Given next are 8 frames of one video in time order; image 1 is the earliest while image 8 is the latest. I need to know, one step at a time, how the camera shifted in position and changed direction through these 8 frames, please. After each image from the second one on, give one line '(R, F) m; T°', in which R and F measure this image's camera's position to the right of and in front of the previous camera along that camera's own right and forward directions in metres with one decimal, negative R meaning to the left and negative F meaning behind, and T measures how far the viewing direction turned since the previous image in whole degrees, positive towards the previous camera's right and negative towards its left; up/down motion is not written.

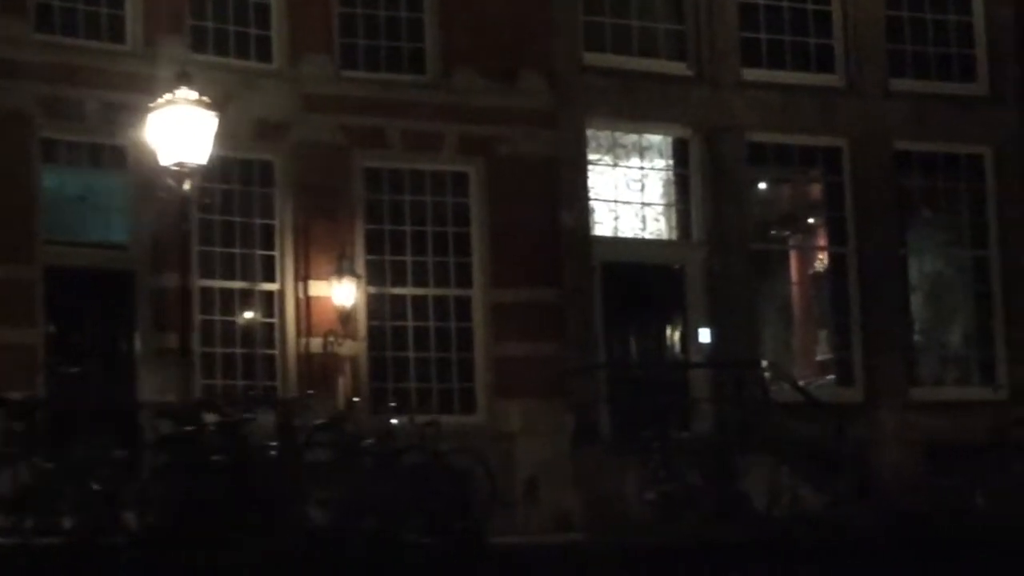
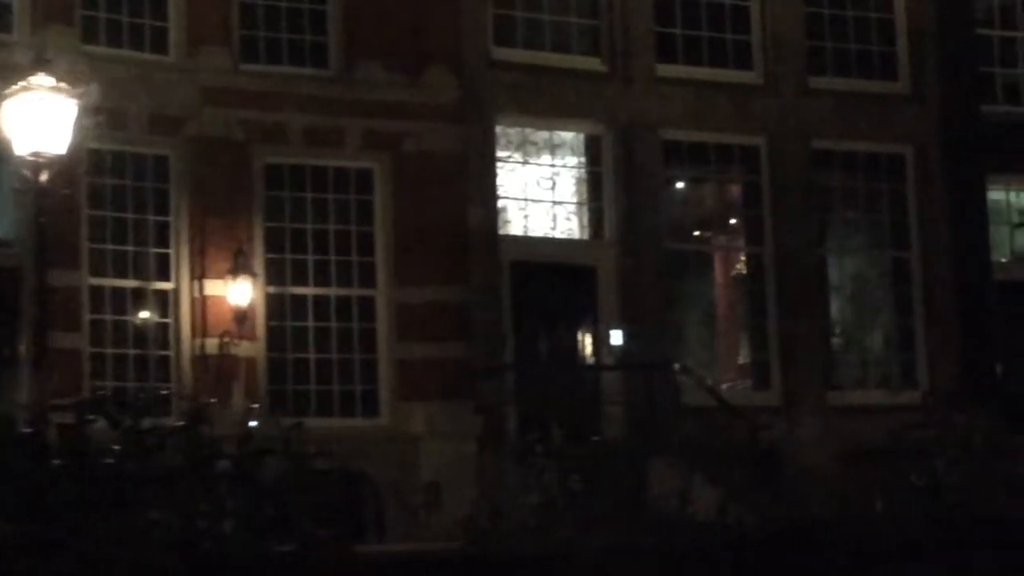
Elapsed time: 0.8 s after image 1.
(+0.4, +0.4) m; +1°
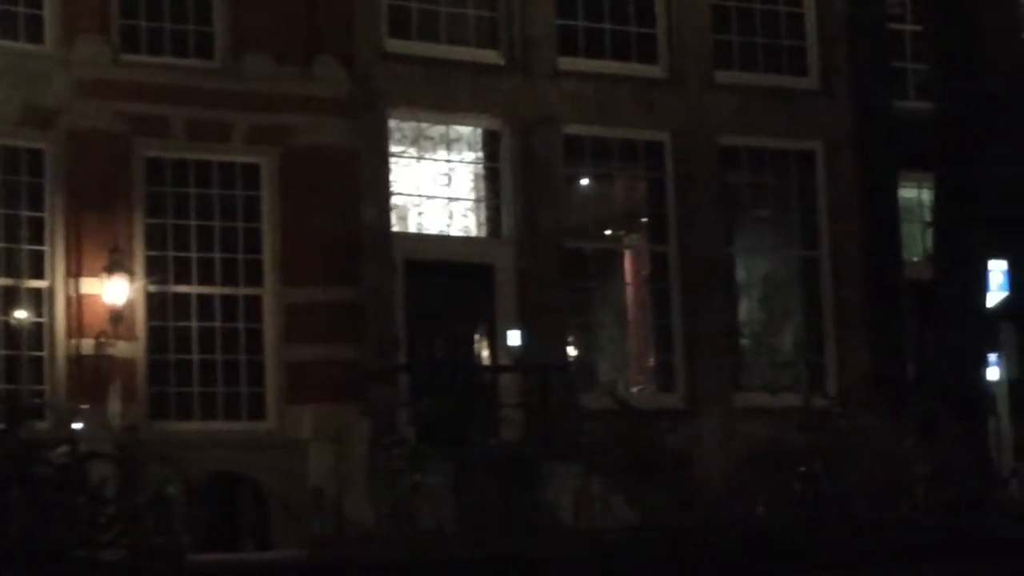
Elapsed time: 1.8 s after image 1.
(+0.4, +0.5) m; +1°
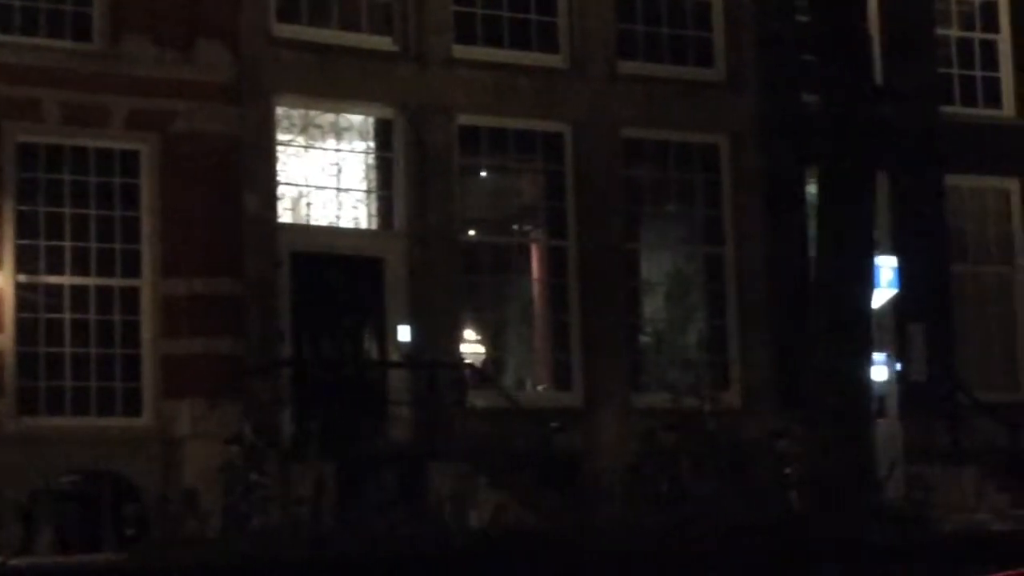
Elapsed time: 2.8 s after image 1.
(+0.4, +0.5) m; +1°
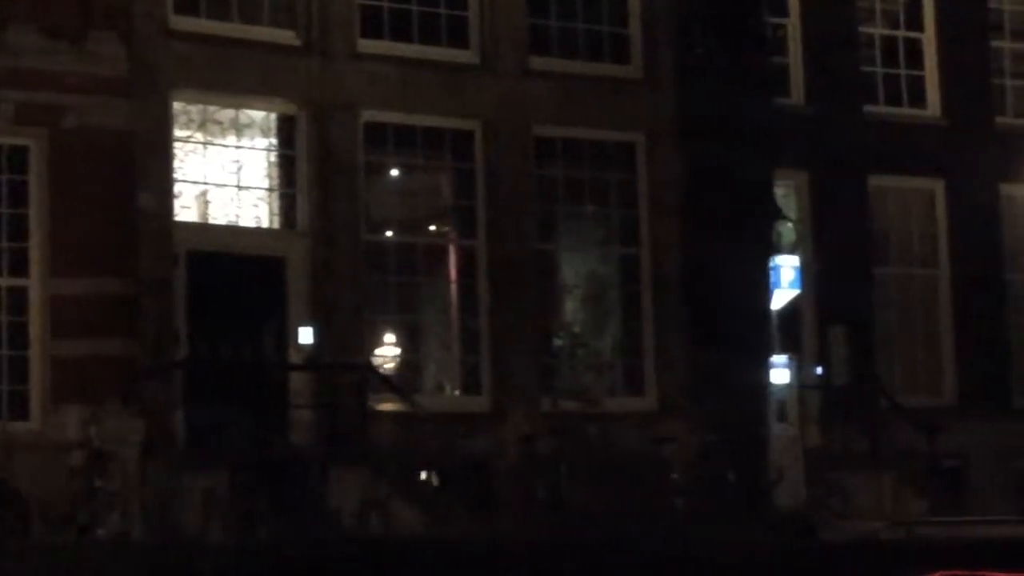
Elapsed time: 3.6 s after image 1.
(+0.4, +0.4) m; +1°
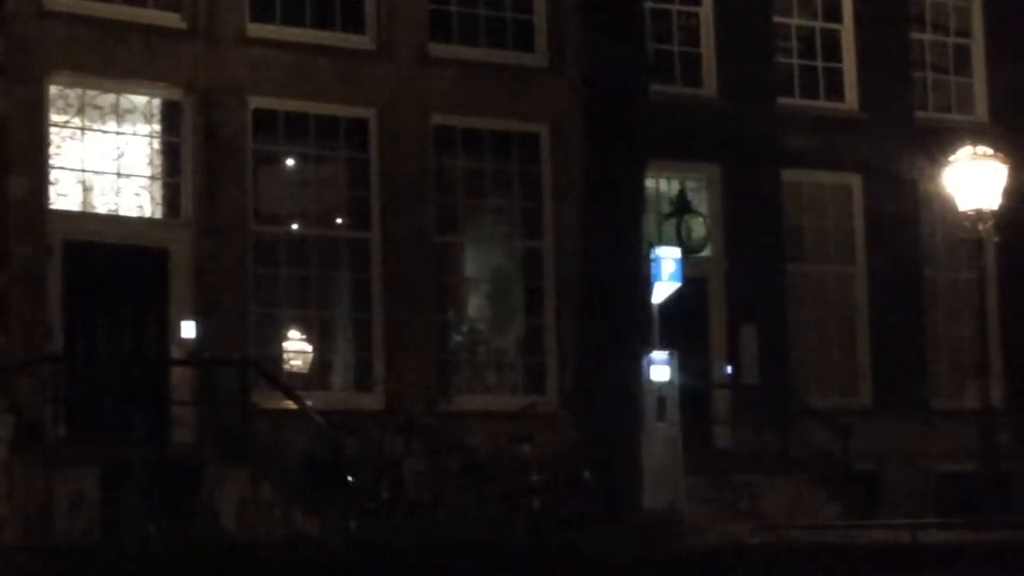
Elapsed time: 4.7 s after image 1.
(+0.5, +0.5) m; +1°
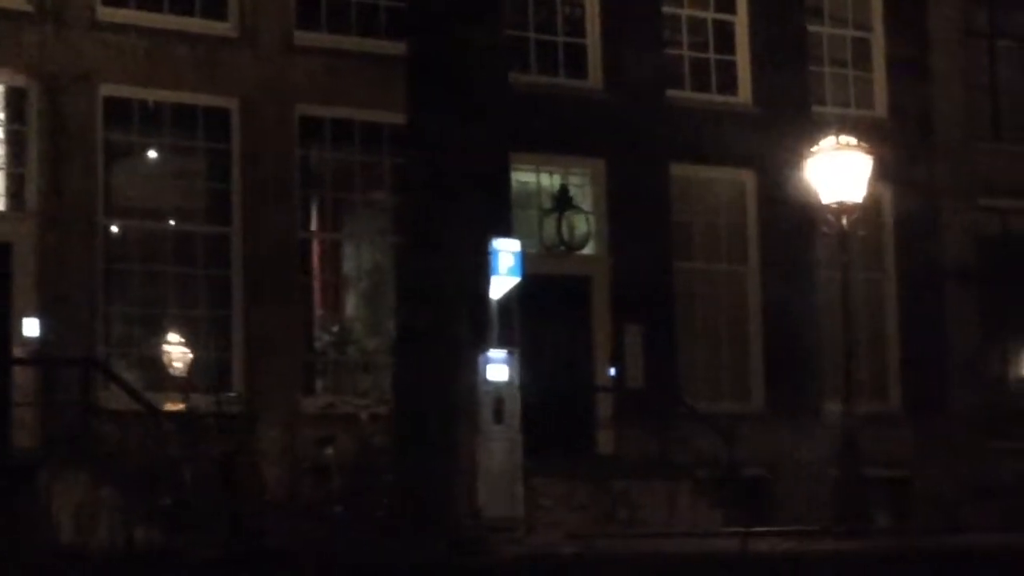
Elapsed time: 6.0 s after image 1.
(+0.7, +0.6) m; +1°
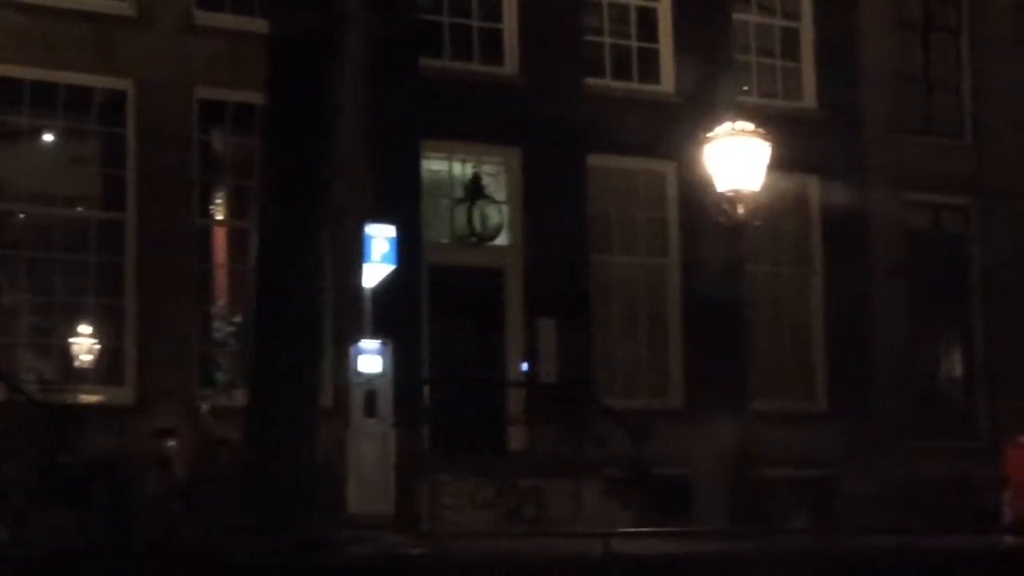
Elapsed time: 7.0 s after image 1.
(+0.5, +0.5) m; +1°
